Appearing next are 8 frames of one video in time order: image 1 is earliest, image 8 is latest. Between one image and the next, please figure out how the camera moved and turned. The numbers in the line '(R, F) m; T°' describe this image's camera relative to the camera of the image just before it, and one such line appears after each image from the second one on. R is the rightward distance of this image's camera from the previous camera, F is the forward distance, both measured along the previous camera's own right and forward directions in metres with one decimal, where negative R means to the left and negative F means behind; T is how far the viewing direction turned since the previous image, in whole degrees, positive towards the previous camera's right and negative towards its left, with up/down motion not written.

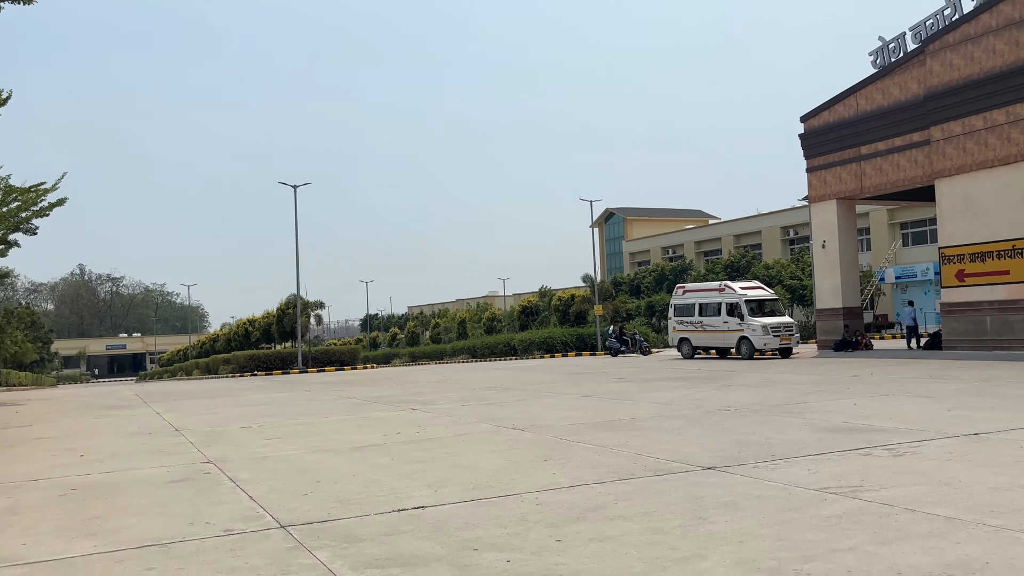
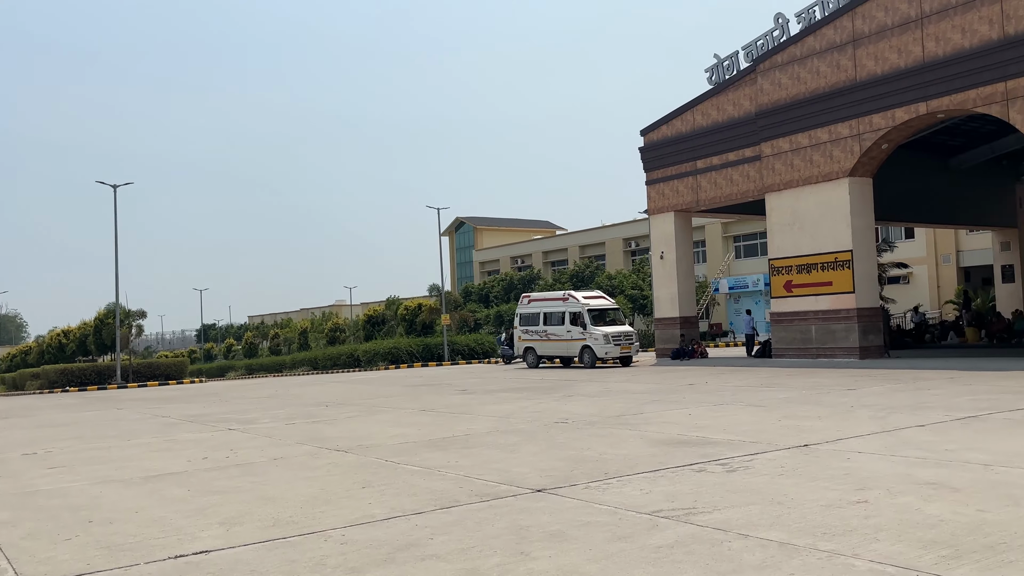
(+0.3, +0.7) m; +10°
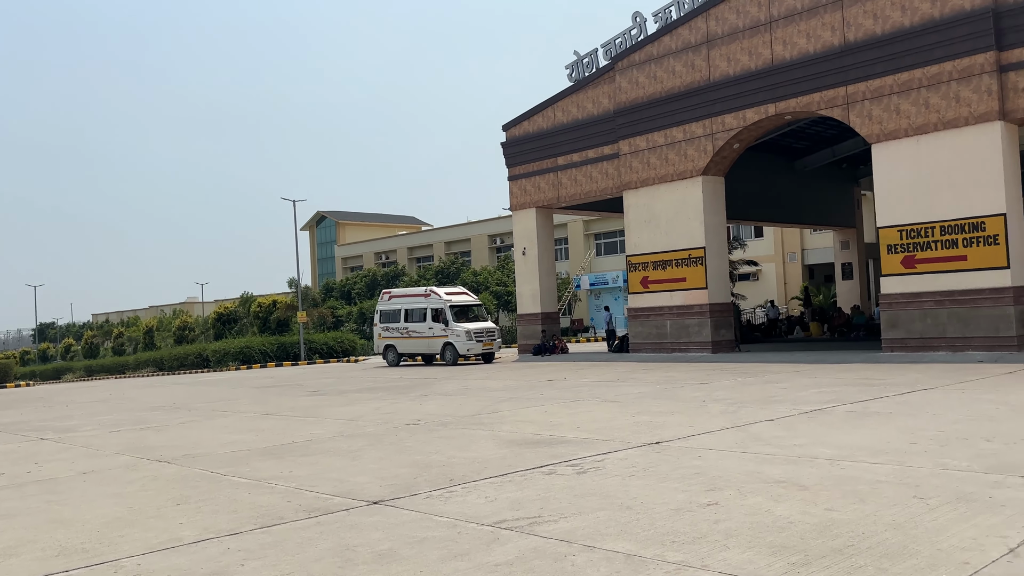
(+0.2, +0.6) m; +9°
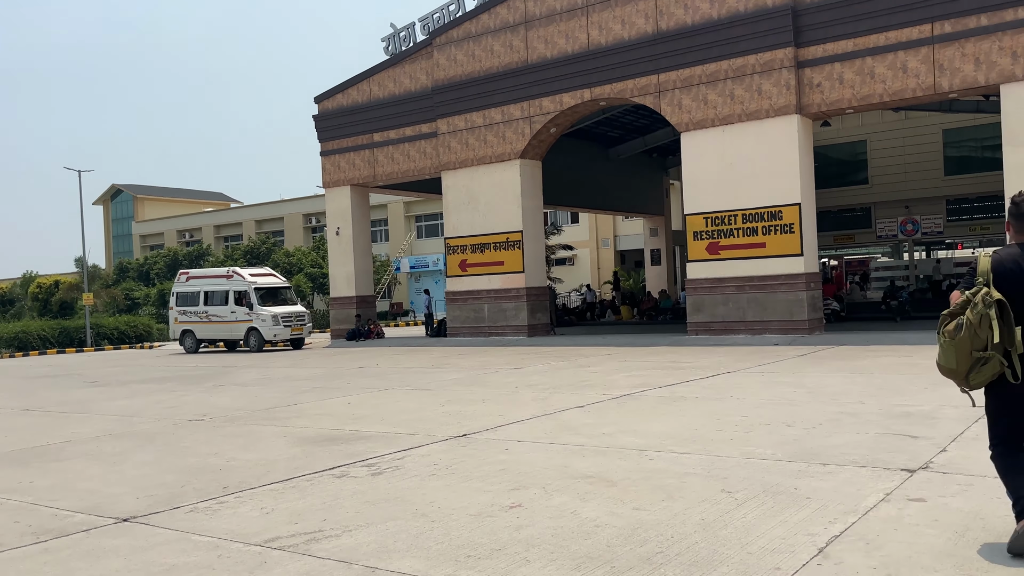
(+0.2, +0.7) m; +12°
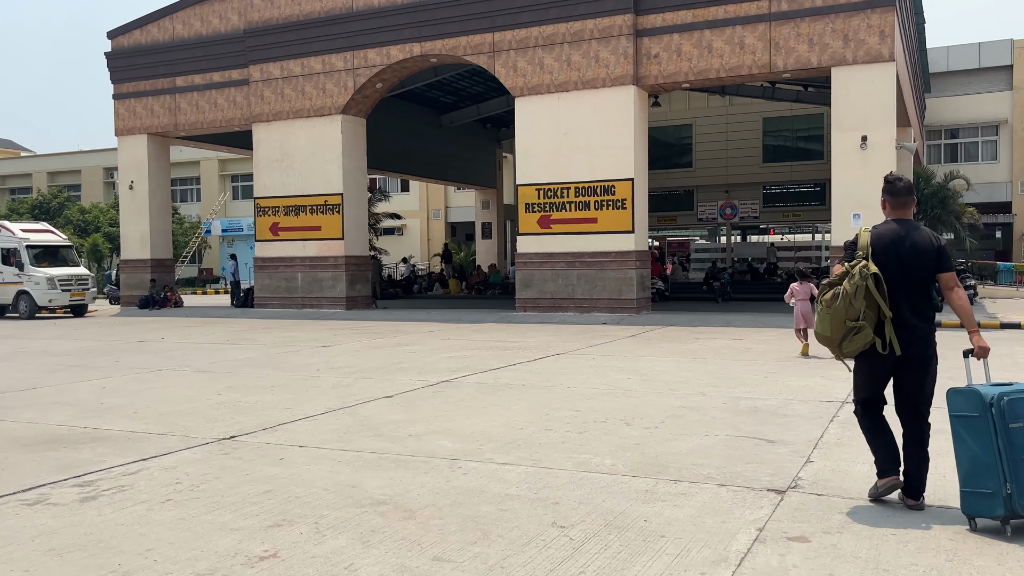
(+0.3, +1.5) m; +11°
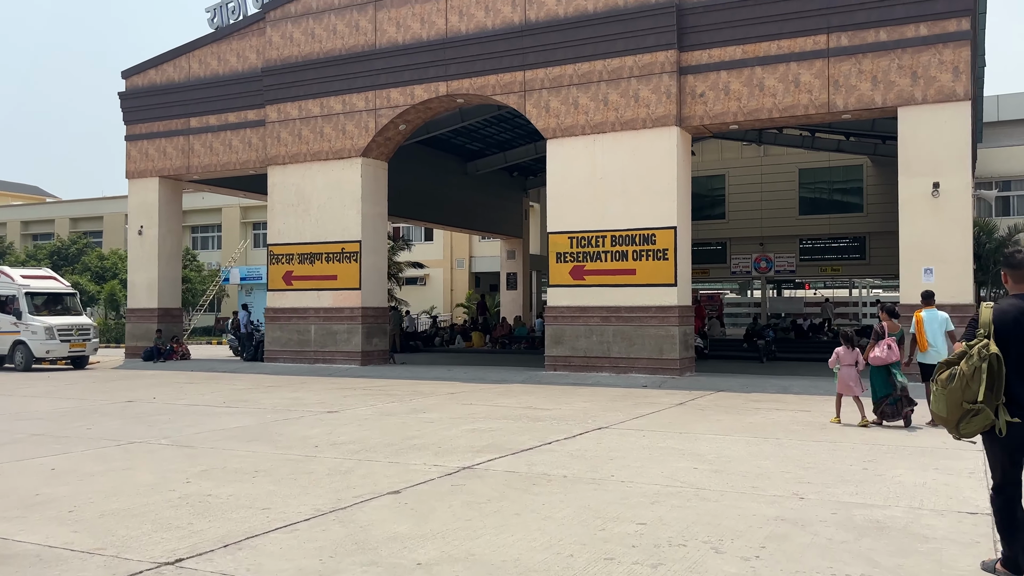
(-0.1, +1.7) m; -2°
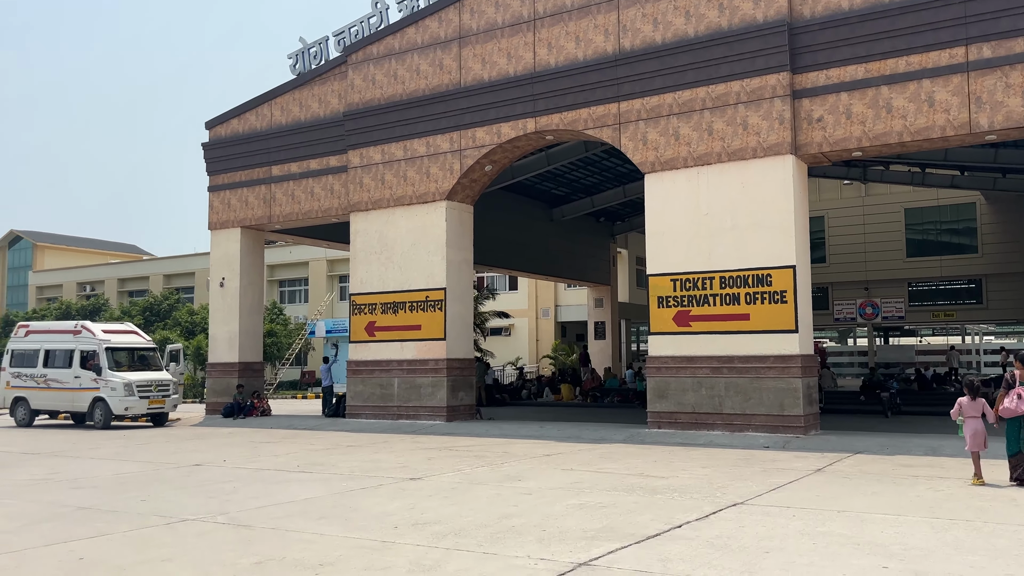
(-0.3, +1.5) m; -5°
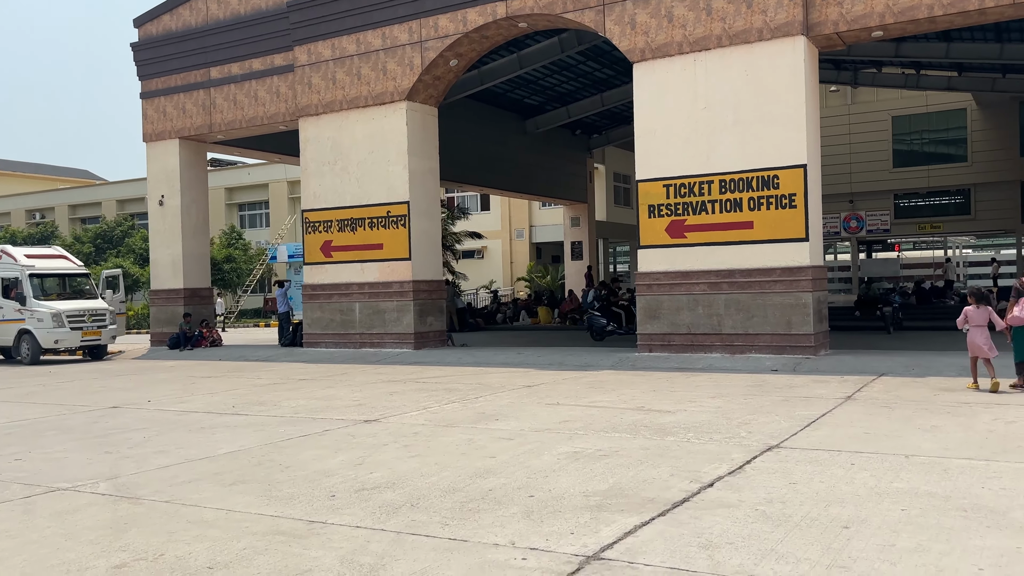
(0.0, +2.0) m; +2°
